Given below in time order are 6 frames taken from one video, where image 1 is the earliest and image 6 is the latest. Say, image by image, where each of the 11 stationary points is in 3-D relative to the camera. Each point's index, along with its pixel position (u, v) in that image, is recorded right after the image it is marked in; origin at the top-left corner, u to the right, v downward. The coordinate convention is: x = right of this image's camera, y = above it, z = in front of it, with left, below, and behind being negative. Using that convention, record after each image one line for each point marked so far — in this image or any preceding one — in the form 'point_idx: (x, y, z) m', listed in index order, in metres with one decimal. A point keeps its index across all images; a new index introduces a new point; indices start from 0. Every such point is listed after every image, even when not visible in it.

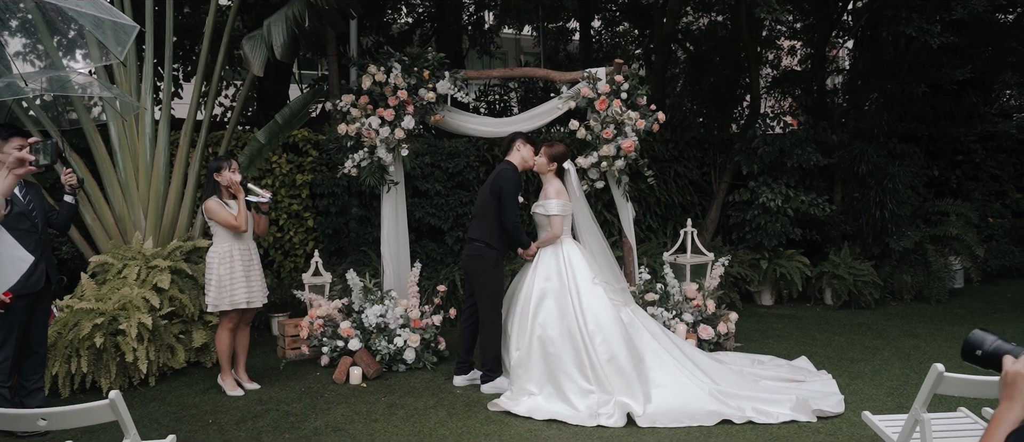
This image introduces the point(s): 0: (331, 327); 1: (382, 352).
0: (-1.3, -0.8, +5.6) m
1: (-0.9, -0.9, +5.4) m
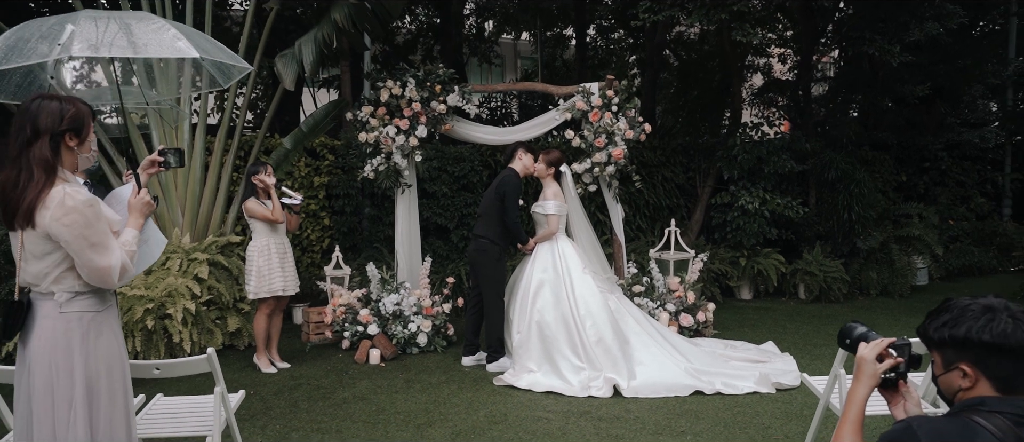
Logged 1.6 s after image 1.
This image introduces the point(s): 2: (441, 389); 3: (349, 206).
0: (-1.3, -0.8, +6.2) m
1: (-0.9, -0.9, +6.1) m
2: (-0.5, -1.1, +5.1) m
3: (-1.6, +0.1, +7.6) m
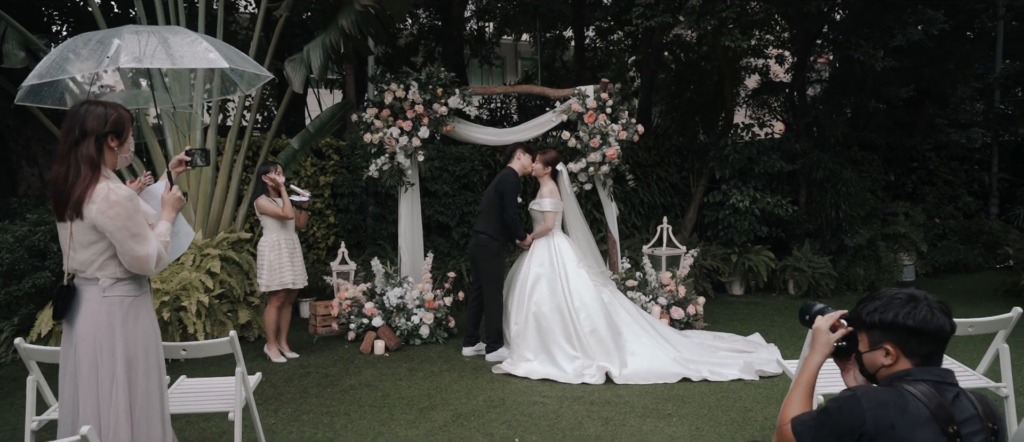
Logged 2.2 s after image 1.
0: (-1.3, -0.7, +6.5) m
1: (-0.9, -0.9, +6.3) m
2: (-0.5, -1.1, +5.4) m
3: (-1.6, +0.2, +7.9) m
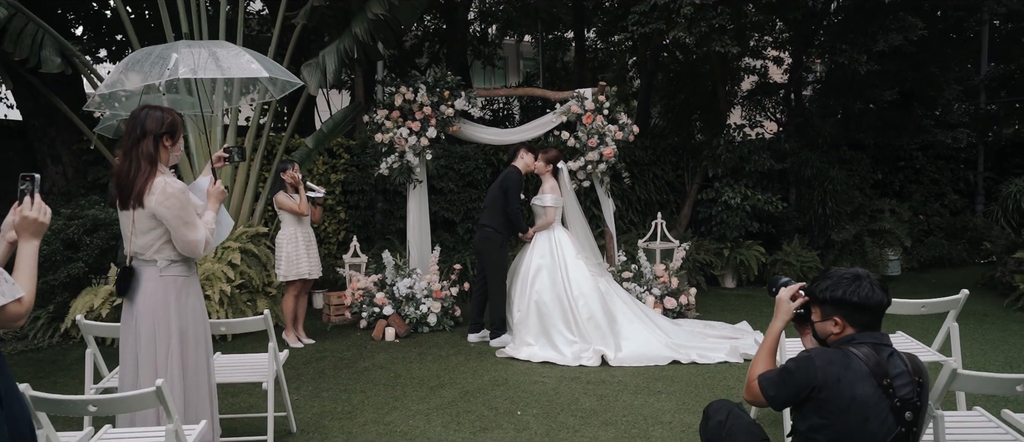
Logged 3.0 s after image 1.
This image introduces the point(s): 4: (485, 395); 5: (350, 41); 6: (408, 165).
0: (-1.3, -0.7, +6.9) m
1: (-0.9, -0.8, +6.7) m
2: (-0.5, -1.0, +5.8) m
3: (-1.6, +0.2, +8.3) m
4: (-0.2, -1.1, +4.8) m
5: (-1.4, +1.6, +6.8) m
6: (-1.0, +0.5, +7.3) m
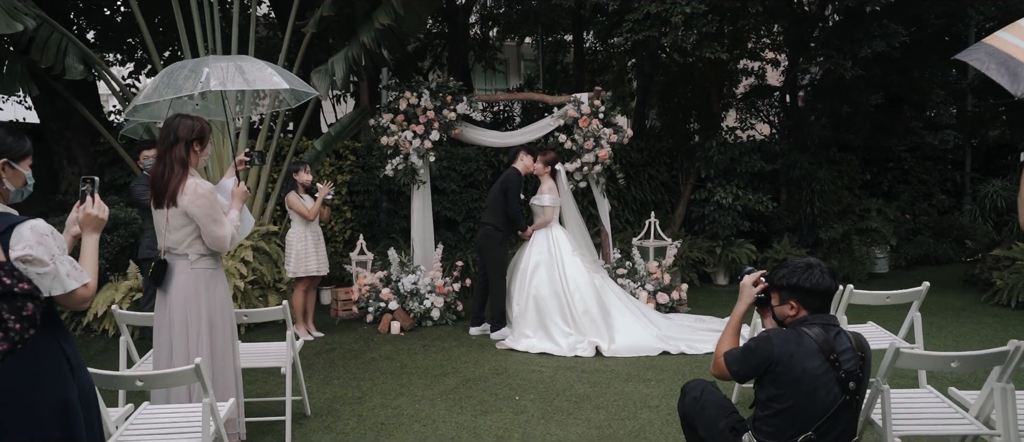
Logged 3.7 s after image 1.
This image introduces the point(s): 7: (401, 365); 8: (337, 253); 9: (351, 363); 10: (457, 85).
0: (-1.3, -0.7, +7.3) m
1: (-0.9, -0.8, +7.1) m
2: (-0.5, -1.0, +6.1) m
3: (-1.6, +0.2, +8.6) m
4: (-0.2, -1.1, +5.2) m
5: (-1.4, +1.6, +7.1) m
6: (-1.0, +0.5, +7.6) m
7: (-0.8, -1.1, +5.7) m
8: (-2.0, -0.4, +8.6) m
9: (-1.2, -1.1, +5.8) m
10: (-0.5, +1.3, +7.5) m
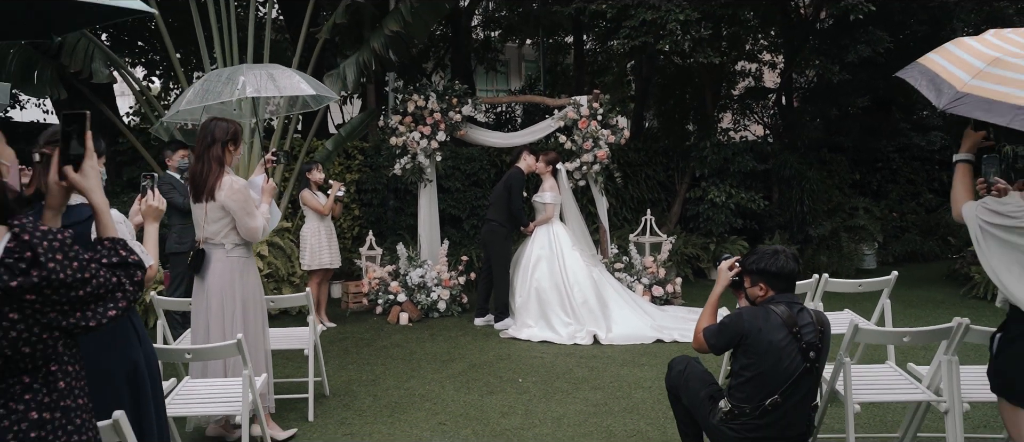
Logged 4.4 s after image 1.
0: (-1.3, -0.6, +7.6) m
1: (-0.9, -0.8, +7.4) m
2: (-0.4, -1.0, +6.5) m
3: (-1.6, +0.3, +9.0) m
4: (-0.2, -1.1, +5.5) m
5: (-1.4, +1.6, +7.5) m
6: (-1.0, +0.6, +8.0) m
7: (-0.8, -1.0, +6.1) m
8: (-1.9, -0.3, +9.0) m
9: (-1.2, -1.0, +6.2) m
10: (-0.5, +1.4, +7.9) m
